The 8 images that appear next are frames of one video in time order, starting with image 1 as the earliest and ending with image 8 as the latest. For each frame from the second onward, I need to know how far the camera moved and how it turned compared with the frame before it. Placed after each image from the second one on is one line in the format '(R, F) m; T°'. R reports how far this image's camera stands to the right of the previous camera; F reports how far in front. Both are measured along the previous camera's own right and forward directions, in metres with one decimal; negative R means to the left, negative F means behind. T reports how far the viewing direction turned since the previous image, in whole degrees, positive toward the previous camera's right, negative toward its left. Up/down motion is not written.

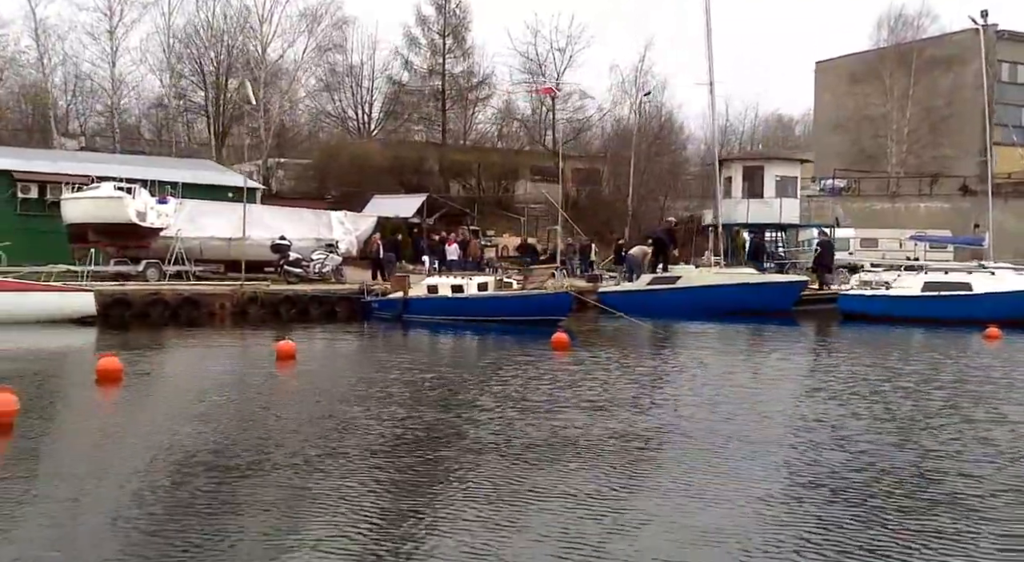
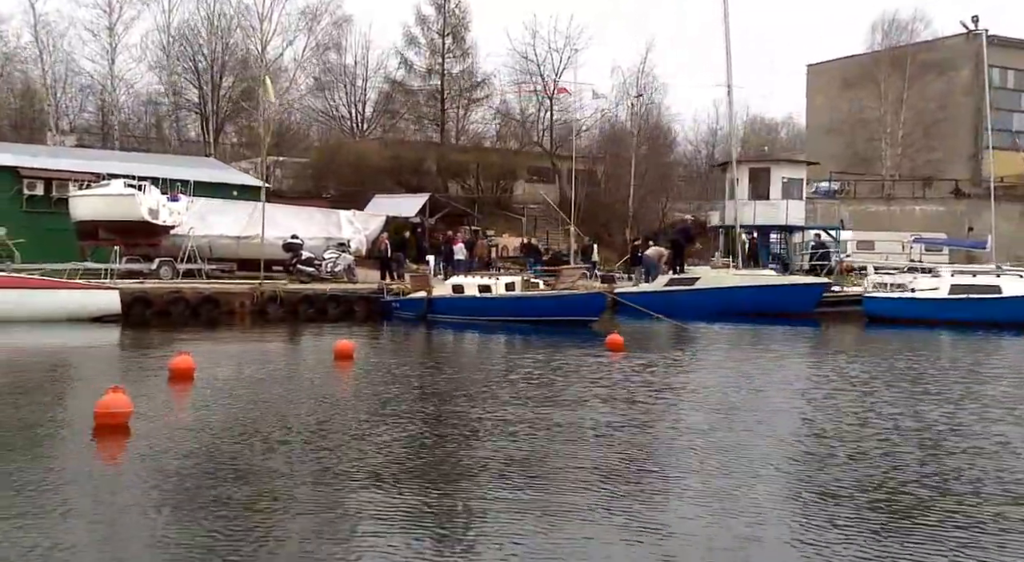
(-1.2, -0.1) m; +1°
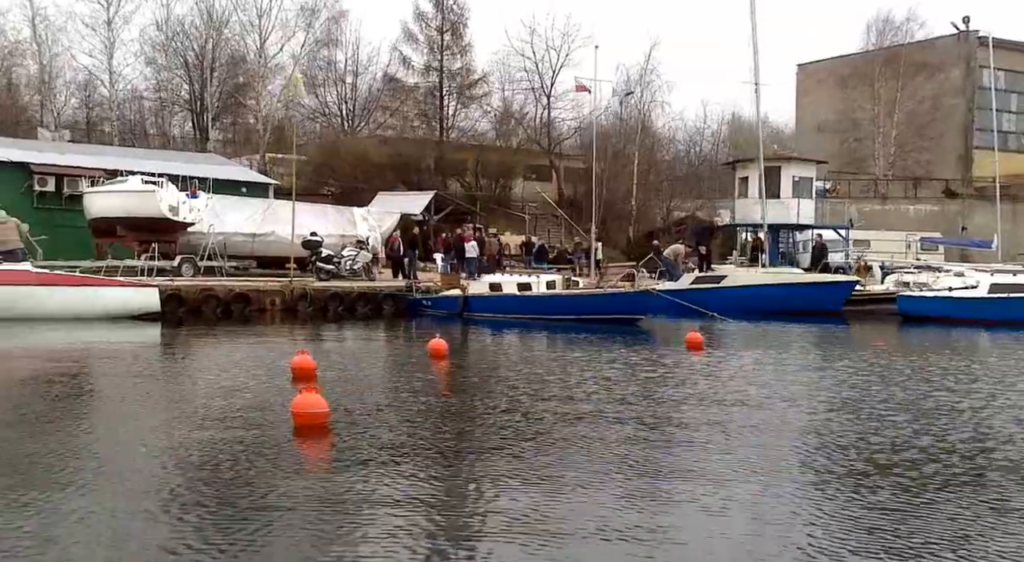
(-1.8, -0.1) m; +2°
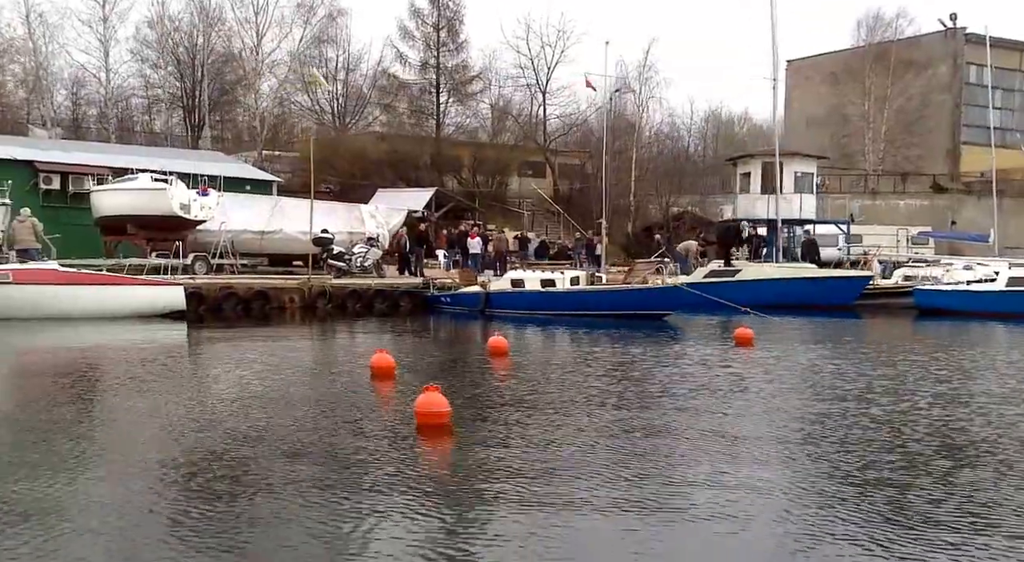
(-1.1, -0.2) m; +1°
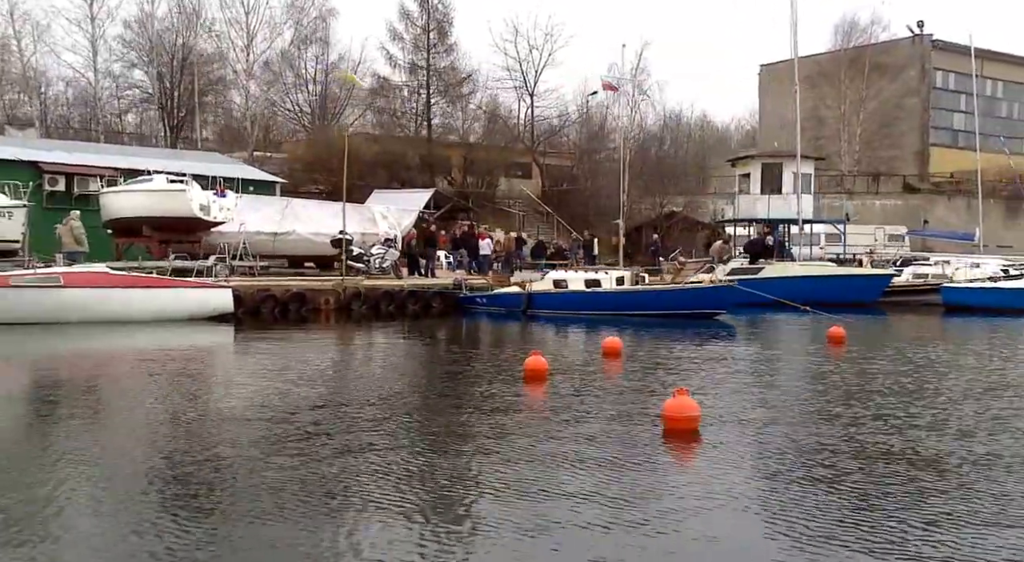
(-2.5, -0.2) m; +3°
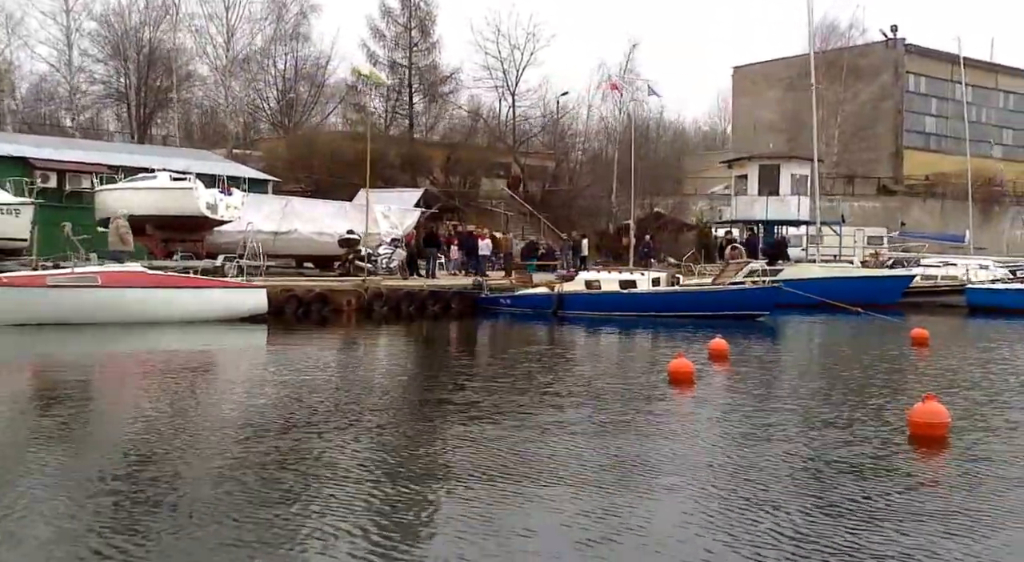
(-2.2, +0.4) m; +3°
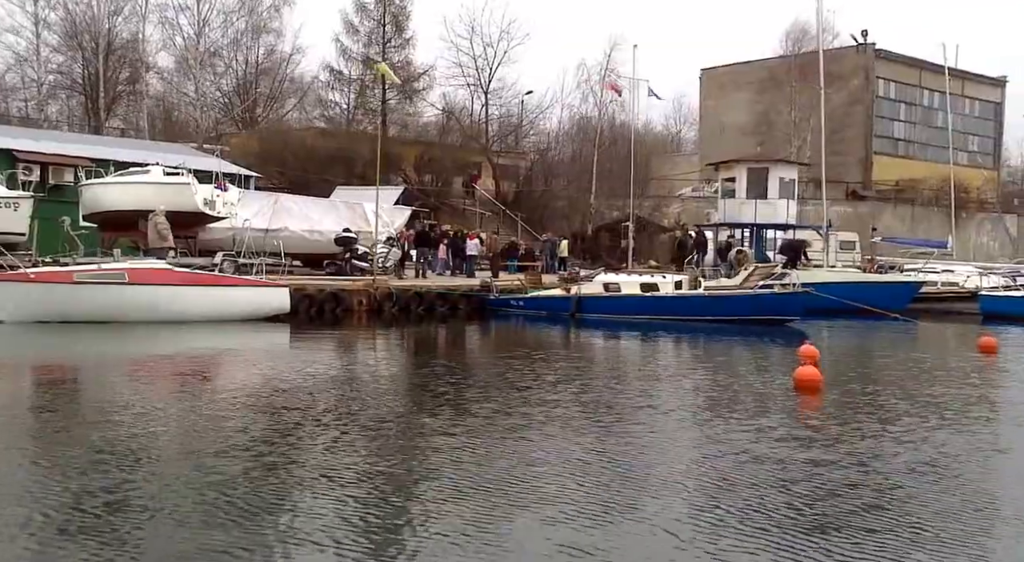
(-1.9, +0.5) m; +3°
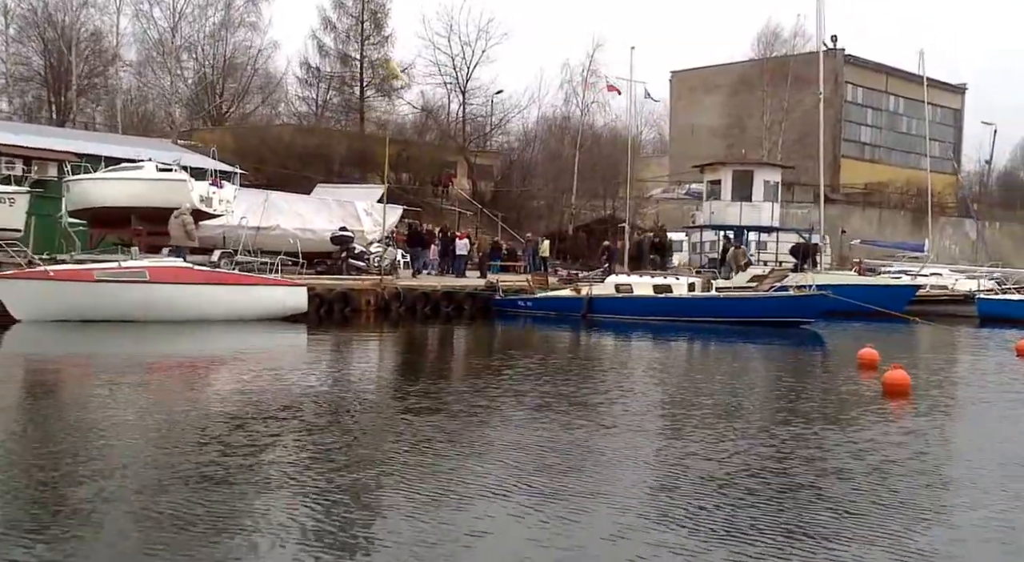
(-1.5, +0.2) m; +3°
